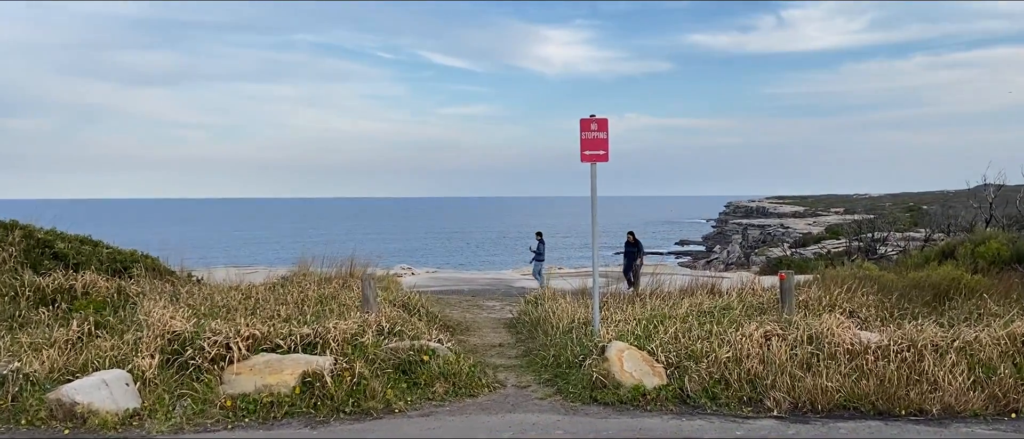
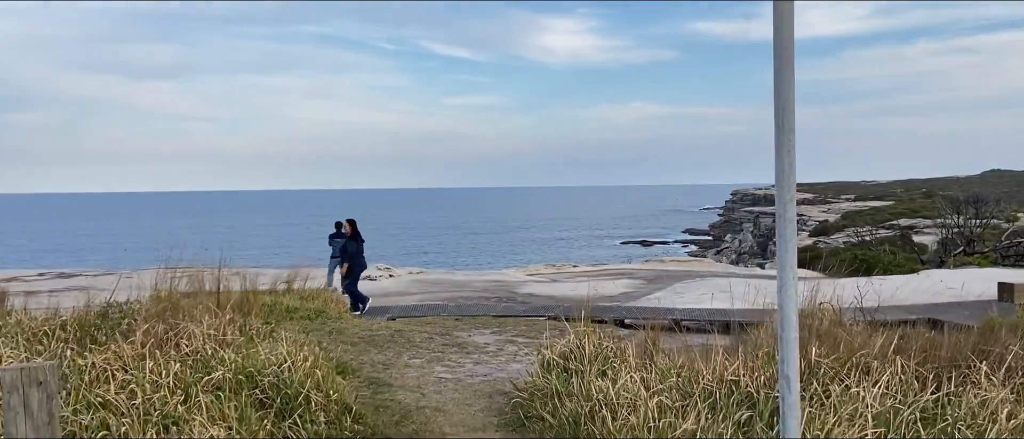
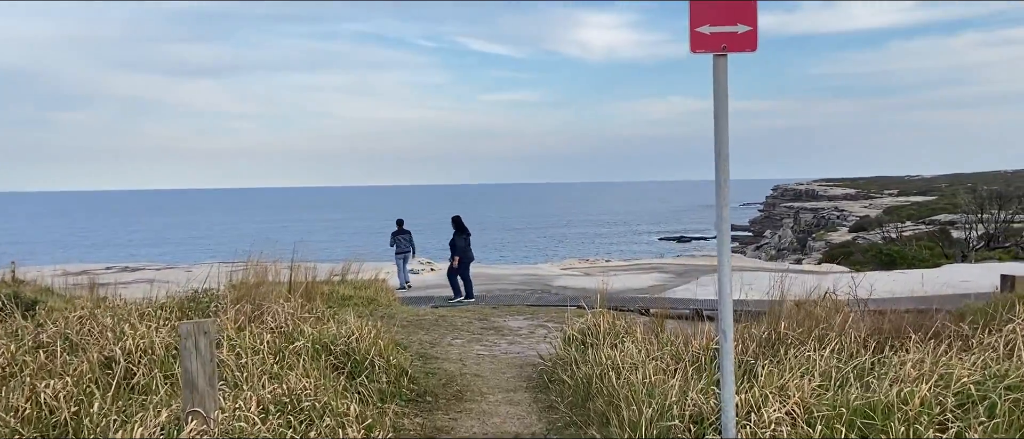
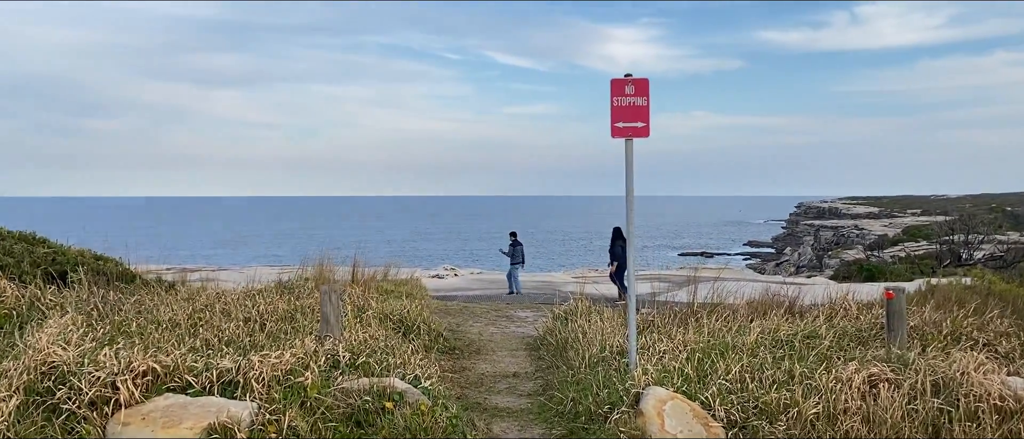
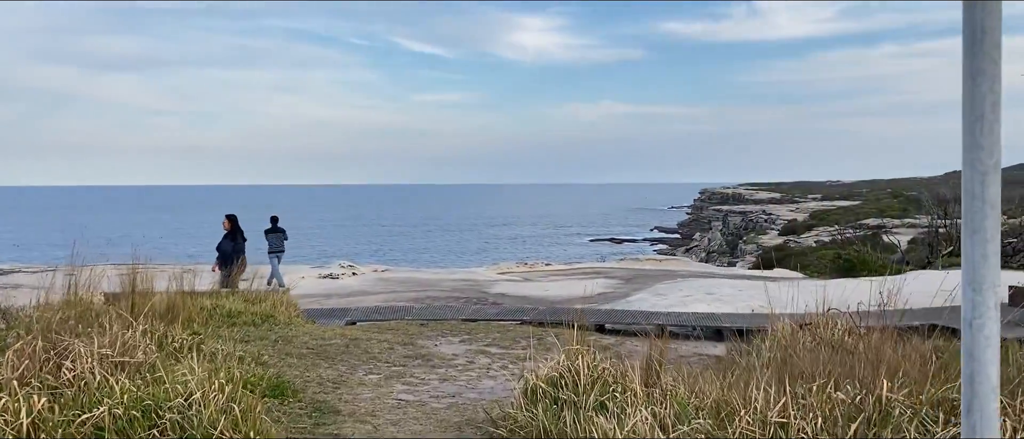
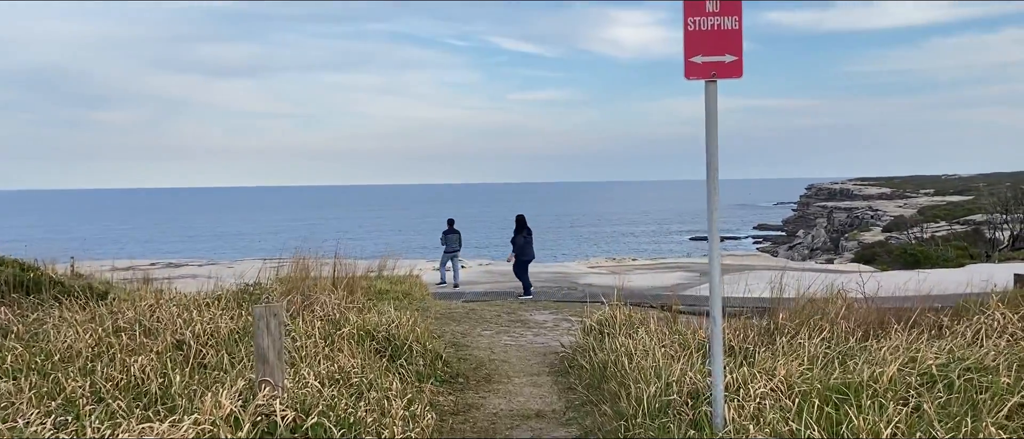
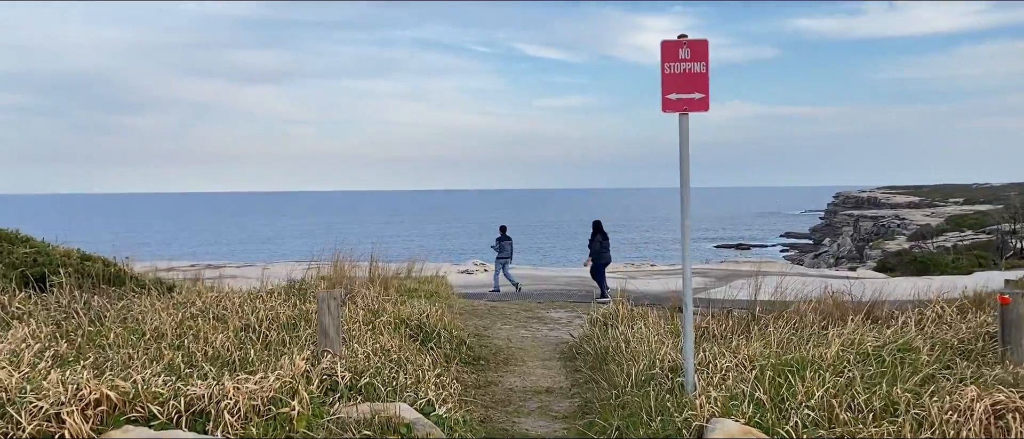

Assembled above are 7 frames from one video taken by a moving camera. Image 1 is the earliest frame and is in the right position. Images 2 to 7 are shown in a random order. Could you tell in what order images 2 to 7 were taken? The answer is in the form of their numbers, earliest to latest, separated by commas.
4, 7, 6, 3, 2, 5
